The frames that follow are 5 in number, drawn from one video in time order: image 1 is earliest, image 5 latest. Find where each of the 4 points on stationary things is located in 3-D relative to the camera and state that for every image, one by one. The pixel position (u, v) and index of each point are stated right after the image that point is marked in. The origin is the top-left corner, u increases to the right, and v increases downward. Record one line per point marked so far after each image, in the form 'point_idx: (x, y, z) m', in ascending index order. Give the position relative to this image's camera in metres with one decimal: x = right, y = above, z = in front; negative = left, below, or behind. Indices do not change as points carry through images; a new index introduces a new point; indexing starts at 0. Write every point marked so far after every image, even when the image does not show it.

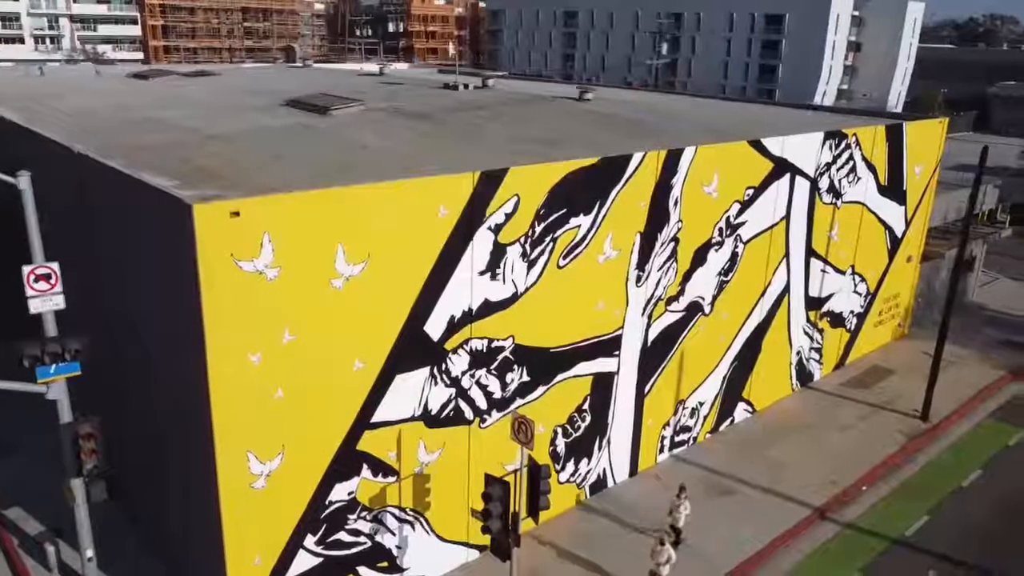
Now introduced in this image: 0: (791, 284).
0: (+6.3, +0.1, +18.4) m
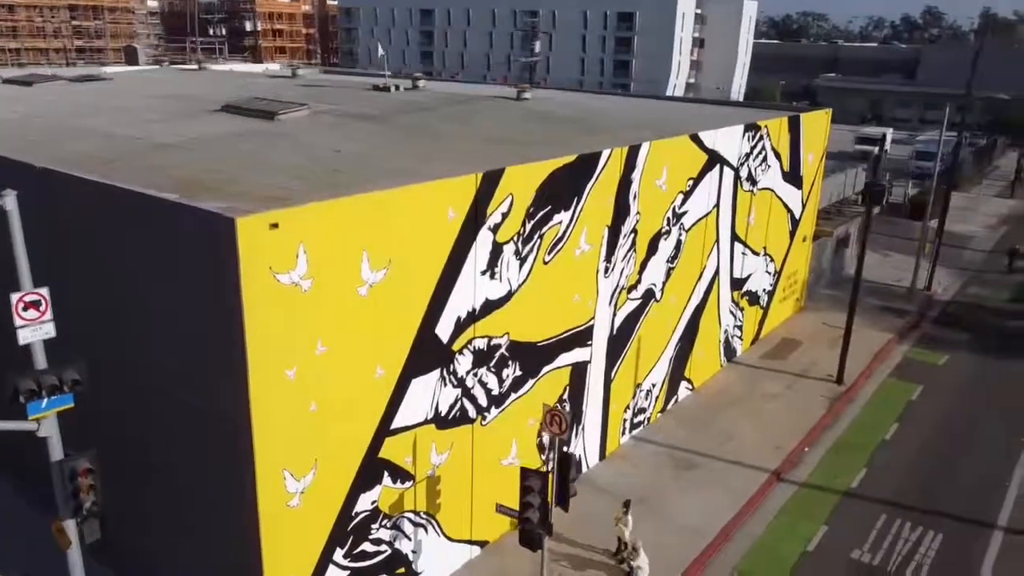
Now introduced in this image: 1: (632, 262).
0: (+5.0, +0.5, +19.7) m
1: (+2.3, +0.5, +16.1) m
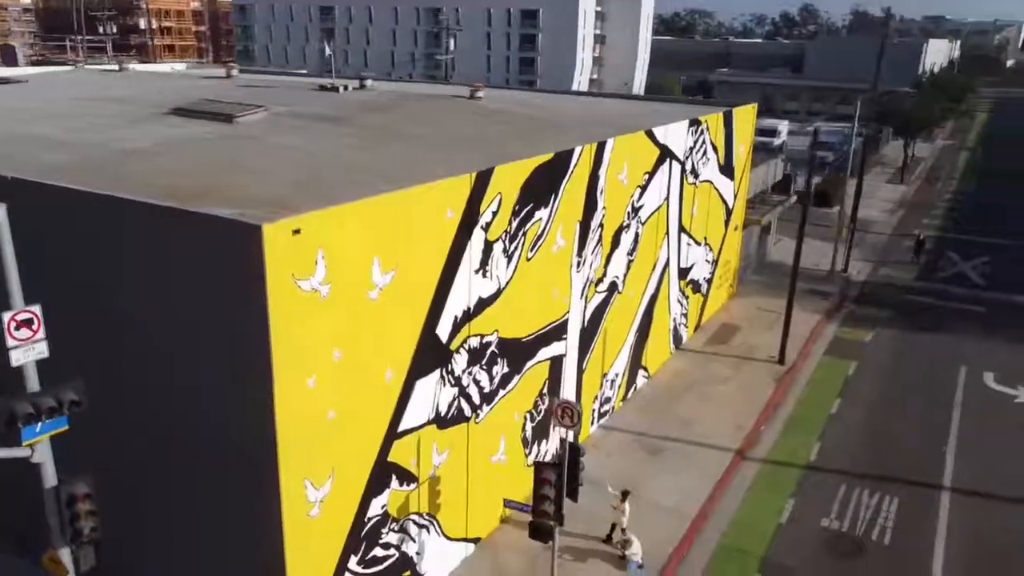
0: (+3.9, +0.7, +20.5) m
1: (+1.7, +0.6, +16.5) m
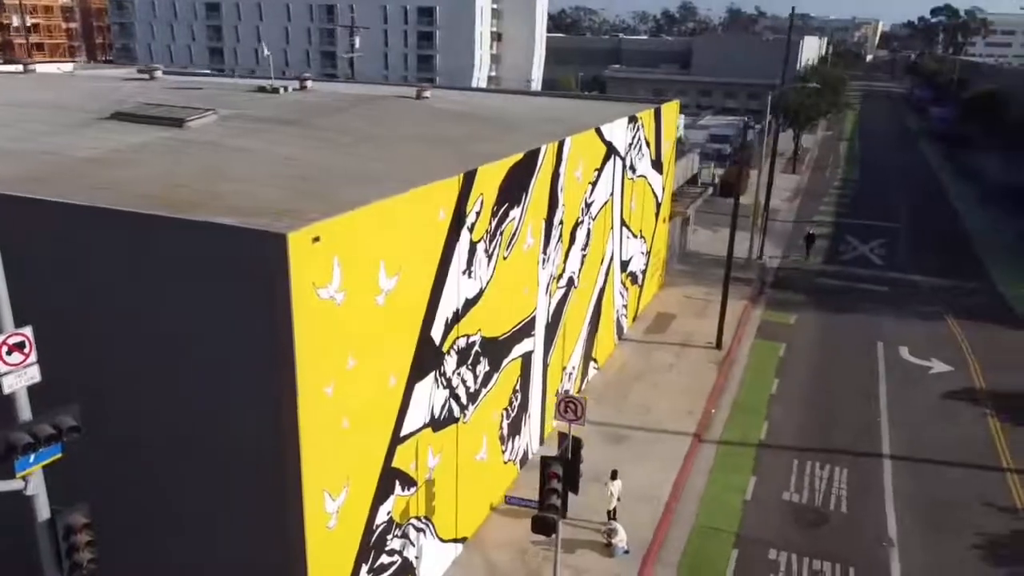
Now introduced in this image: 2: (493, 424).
0: (+2.6, +0.9, +21.0) m
1: (+1.0, +0.7, +16.8) m
2: (-0.3, -2.4, +14.6) m
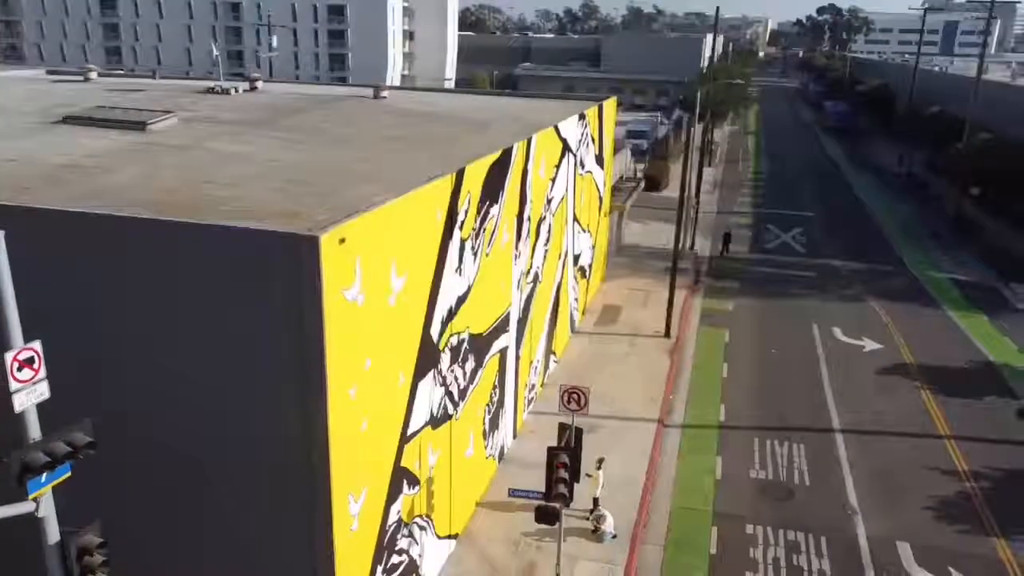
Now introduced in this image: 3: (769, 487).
0: (+1.5, +1.1, +21.4) m
1: (+0.3, +0.8, +17.1) m
2: (-0.6, -2.4, +14.7) m
3: (+5.1, -4.0, +16.3) m
